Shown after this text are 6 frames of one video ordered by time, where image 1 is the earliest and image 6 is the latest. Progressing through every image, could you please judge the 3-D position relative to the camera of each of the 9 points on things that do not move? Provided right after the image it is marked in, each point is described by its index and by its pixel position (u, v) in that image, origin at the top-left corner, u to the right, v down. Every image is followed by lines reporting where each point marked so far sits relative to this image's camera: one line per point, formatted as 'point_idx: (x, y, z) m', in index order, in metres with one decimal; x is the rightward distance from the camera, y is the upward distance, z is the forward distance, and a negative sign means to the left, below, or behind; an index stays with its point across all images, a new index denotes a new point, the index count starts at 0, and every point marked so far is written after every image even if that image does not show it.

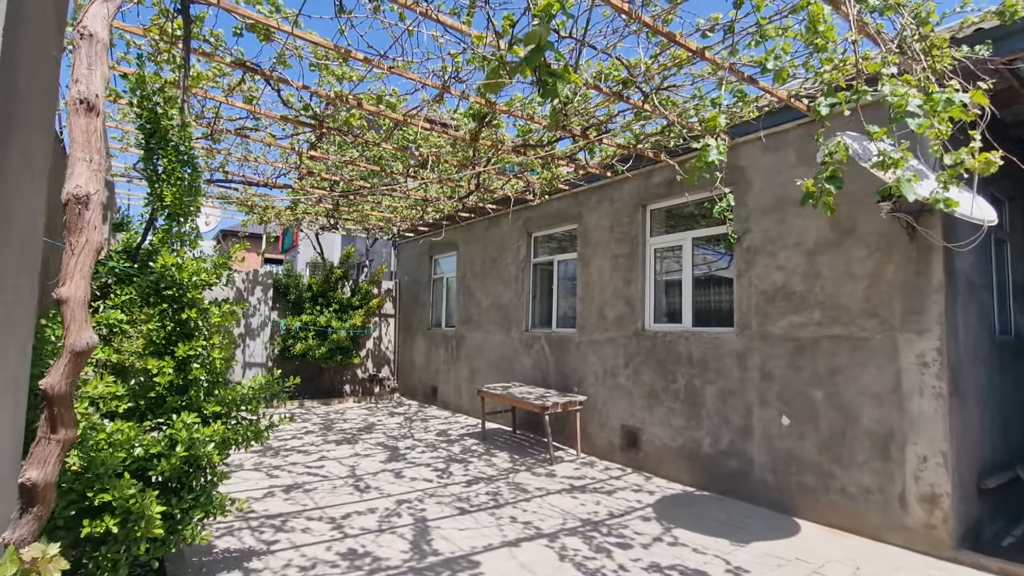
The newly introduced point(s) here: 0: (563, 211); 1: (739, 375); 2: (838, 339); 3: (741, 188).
0: (+0.7, +1.1, +7.3) m
1: (+2.2, -0.8, +5.0) m
2: (+2.7, -0.4, +4.3) m
3: (+2.2, +1.0, +5.1) m
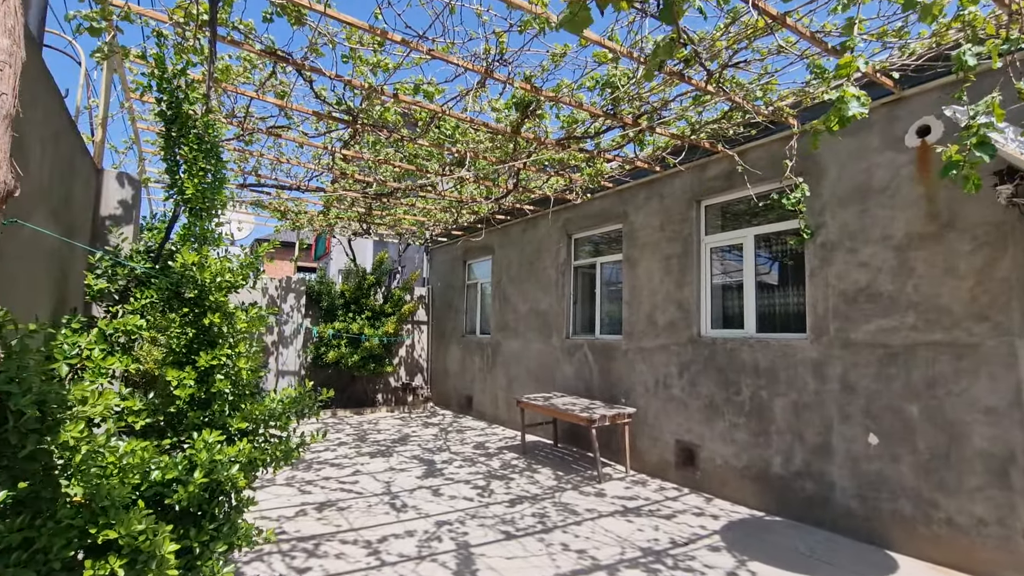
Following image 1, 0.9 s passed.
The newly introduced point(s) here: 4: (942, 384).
0: (+1.2, +1.0, +6.9) m
1: (+2.6, -0.9, +4.4) m
2: (+3.1, -0.4, +3.7) m
3: (+2.6, +1.0, +4.6) m
4: (+3.1, -0.7, +3.7) m
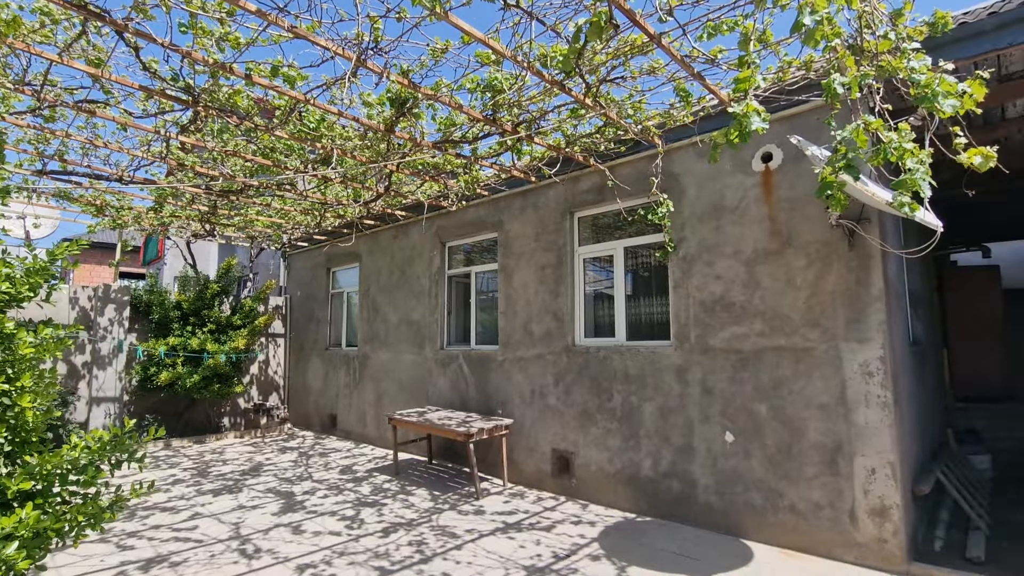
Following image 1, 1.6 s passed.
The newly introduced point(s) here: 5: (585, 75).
0: (-0.4, +0.9, +6.8) m
1: (+1.5, -0.9, +4.7) m
2: (+2.2, -0.5, +4.2) m
3: (+1.5, +0.9, +4.9) m
4: (+2.2, -0.8, +4.1) m
5: (+0.5, +1.5, +3.7) m
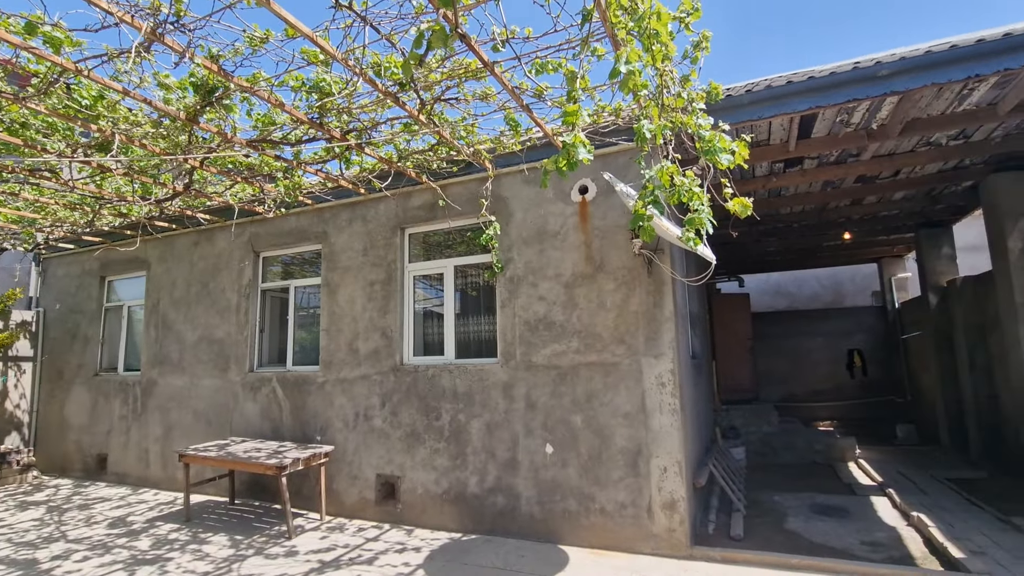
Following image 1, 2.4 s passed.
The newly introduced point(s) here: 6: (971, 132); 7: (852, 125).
0: (-2.5, +0.7, +6.2) m
1: (-0.1, -1.1, +4.9) m
2: (+0.7, -0.7, +4.6) m
3: (-0.1, +0.7, +5.1) m
4: (+0.7, -0.9, +4.5) m
5: (-0.7, +1.4, +3.7) m
6: (+4.4, +1.5, +4.9) m
7: (+3.0, +1.5, +4.6) m
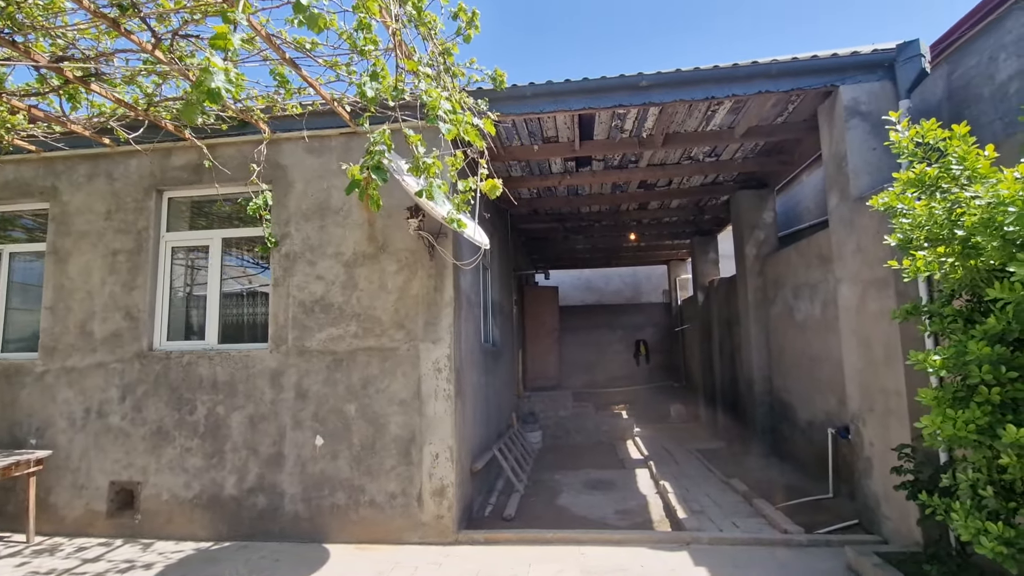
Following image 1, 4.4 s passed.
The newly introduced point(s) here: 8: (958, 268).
0: (-4.7, +1.0, +5.0) m
1: (-2.0, -0.9, +4.4) m
2: (-1.2, -0.5, +4.3) m
3: (-2.0, +0.9, +4.6) m
4: (-1.2, -0.8, +4.3) m
5: (-2.2, +1.6, +3.1) m
6: (+2.3, +1.5, +5.7) m
7: (+1.1, +1.5, +5.1) m
8: (+2.0, +0.1, +2.3) m
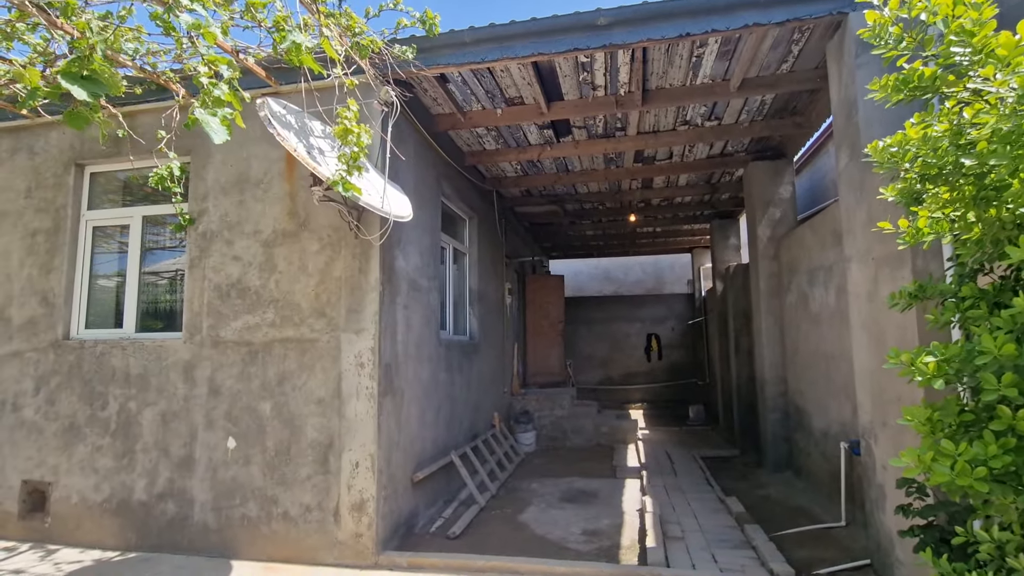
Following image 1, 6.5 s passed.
0: (-5.1, +1.2, +4.7) m
1: (-2.5, -0.8, +3.9) m
2: (-1.6, -0.4, +3.8) m
3: (-2.5, +1.0, +4.1) m
4: (-1.6, -0.7, +3.7) m
5: (-2.7, +1.7, +2.6) m
6: (+1.9, +1.7, +4.9) m
7: (+0.7, +1.7, +4.3) m
8: (+1.3, +0.2, +1.5) m
